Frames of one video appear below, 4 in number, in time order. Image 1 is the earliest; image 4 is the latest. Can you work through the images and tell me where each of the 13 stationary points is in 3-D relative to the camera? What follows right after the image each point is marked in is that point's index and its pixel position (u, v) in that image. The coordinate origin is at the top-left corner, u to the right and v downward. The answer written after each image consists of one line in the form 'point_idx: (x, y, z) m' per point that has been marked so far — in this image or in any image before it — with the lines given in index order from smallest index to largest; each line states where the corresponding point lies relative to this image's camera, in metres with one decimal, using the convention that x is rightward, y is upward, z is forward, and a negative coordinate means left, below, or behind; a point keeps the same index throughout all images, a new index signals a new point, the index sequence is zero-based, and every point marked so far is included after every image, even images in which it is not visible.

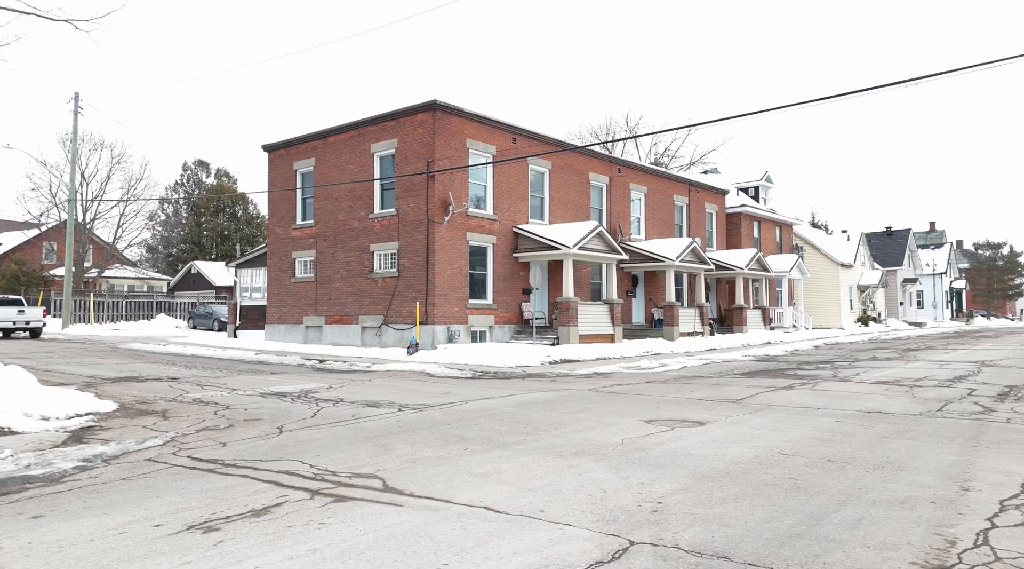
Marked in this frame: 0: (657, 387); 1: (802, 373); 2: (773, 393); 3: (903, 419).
0: (+2.6, -1.9, +14.5) m
1: (+6.5, -2.0, +17.8) m
2: (+4.3, -1.8, +13.2) m
3: (+4.8, -1.7, +9.8) m
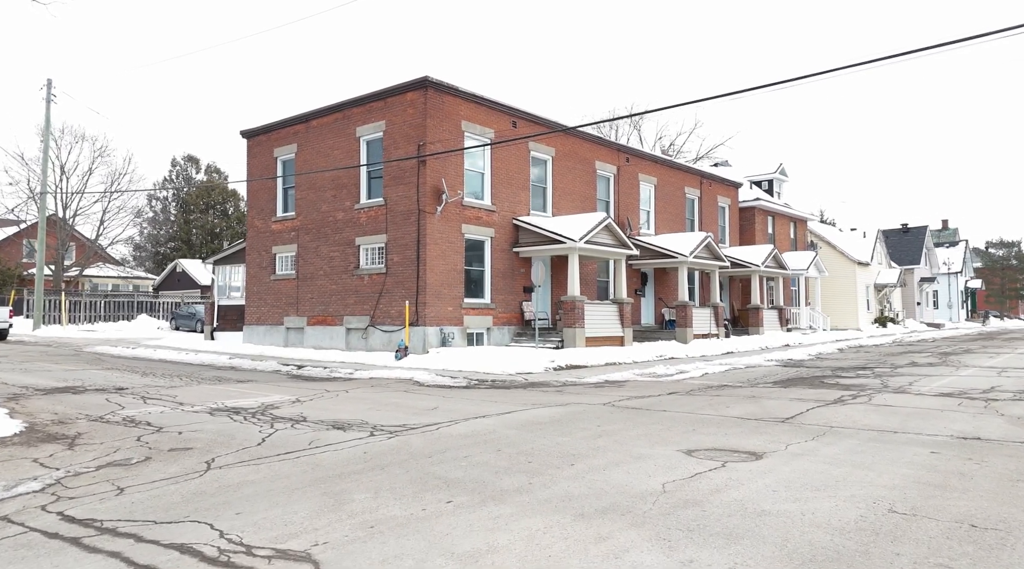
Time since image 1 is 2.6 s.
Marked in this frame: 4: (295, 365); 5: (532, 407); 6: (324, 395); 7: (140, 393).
0: (+2.6, -1.8, +12.3) m
1: (+6.5, -1.9, +15.6) m
2: (+4.3, -1.7, +11.0) m
3: (+4.8, -1.6, +7.6) m
4: (-5.4, -2.0, +19.9) m
5: (+0.3, -1.7, +11.3) m
6: (-3.0, -1.8, +12.8) m
7: (-6.1, -1.8, +13.1) m
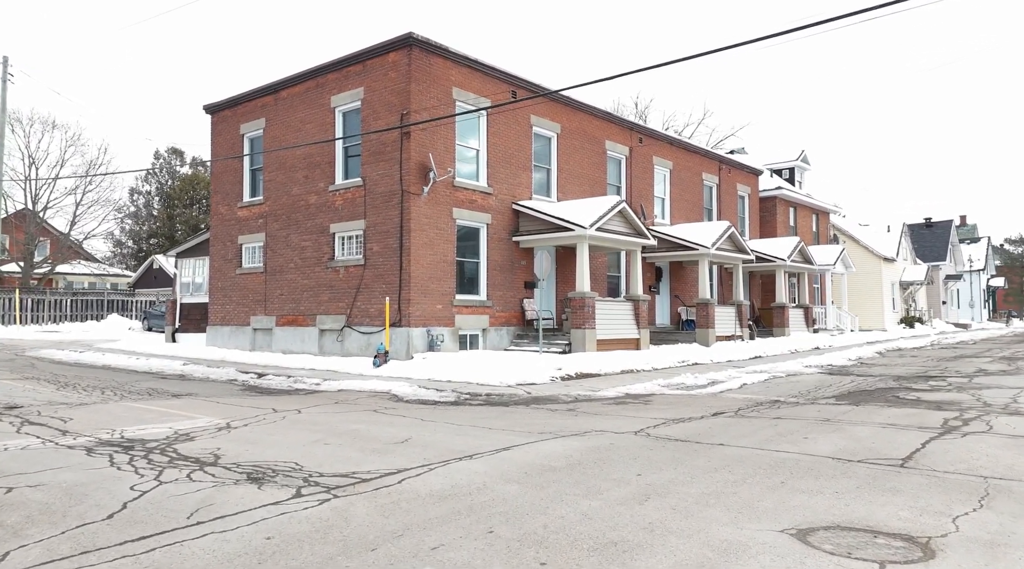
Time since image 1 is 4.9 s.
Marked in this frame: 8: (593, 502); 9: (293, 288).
0: (+2.6, -1.6, +9.3) m
1: (+6.5, -1.7, +12.6) m
2: (+4.3, -1.6, +8.0) m
3: (+4.8, -1.4, +4.6) m
4: (-5.4, -1.9, +16.9) m
5: (+0.3, -1.6, +8.3) m
6: (-3.0, -1.6, +9.8) m
7: (-6.1, -1.6, +10.1) m
8: (+0.5, -1.5, +5.5) m
9: (-5.5, -0.1, +19.9) m
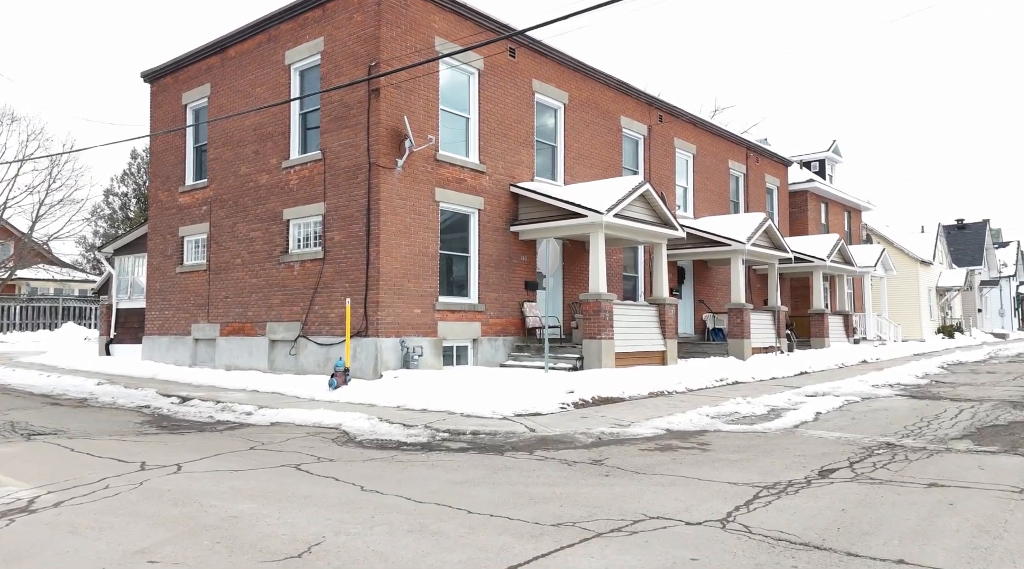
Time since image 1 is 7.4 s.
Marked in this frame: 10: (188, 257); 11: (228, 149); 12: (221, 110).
0: (+2.6, -1.5, +5.6) m
1: (+6.5, -1.7, +8.9) m
2: (+4.3, -1.4, +4.2) m
3: (+4.8, -1.3, +0.9) m
4: (-5.5, -1.8, +13.2) m
5: (+0.3, -1.5, +4.6) m
6: (-3.1, -1.5, +6.1) m
7: (-6.1, -1.5, +6.3) m
8: (+0.5, -1.3, +1.7) m
9: (-5.5, -0.1, +16.2) m
10: (-7.2, +0.6, +17.8) m
11: (-5.9, +2.8, +16.8) m
12: (-6.2, +3.7, +17.0) m
